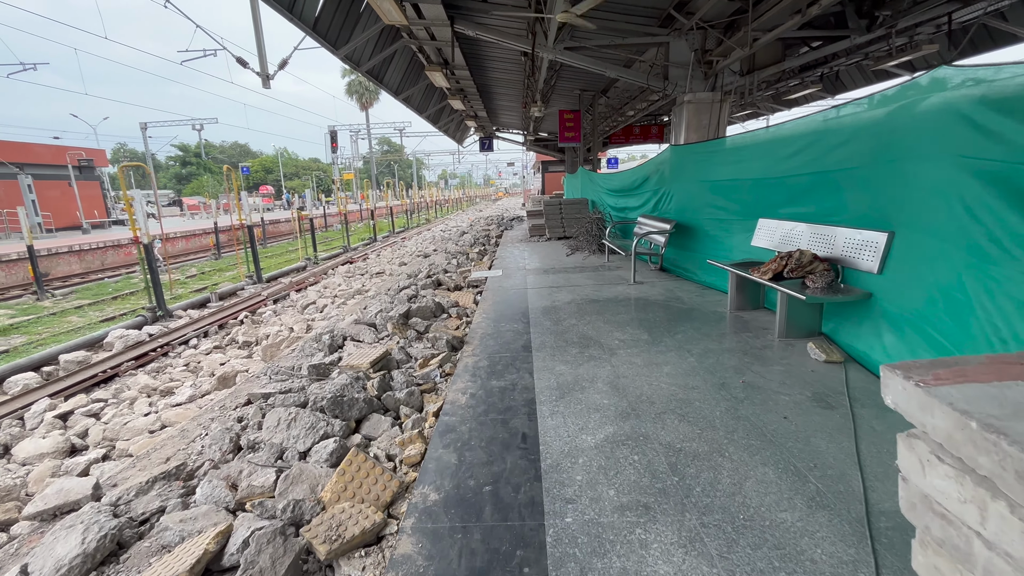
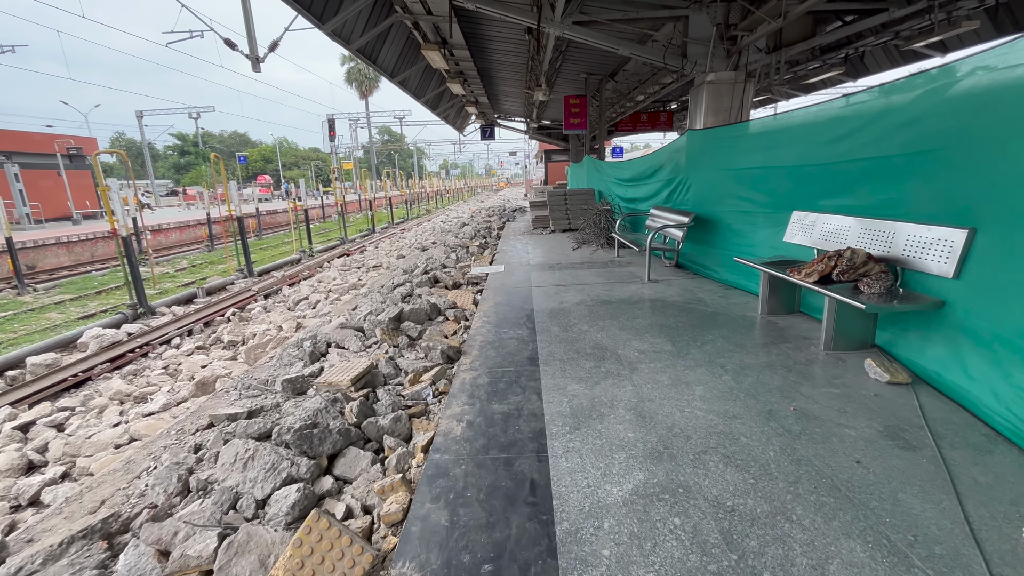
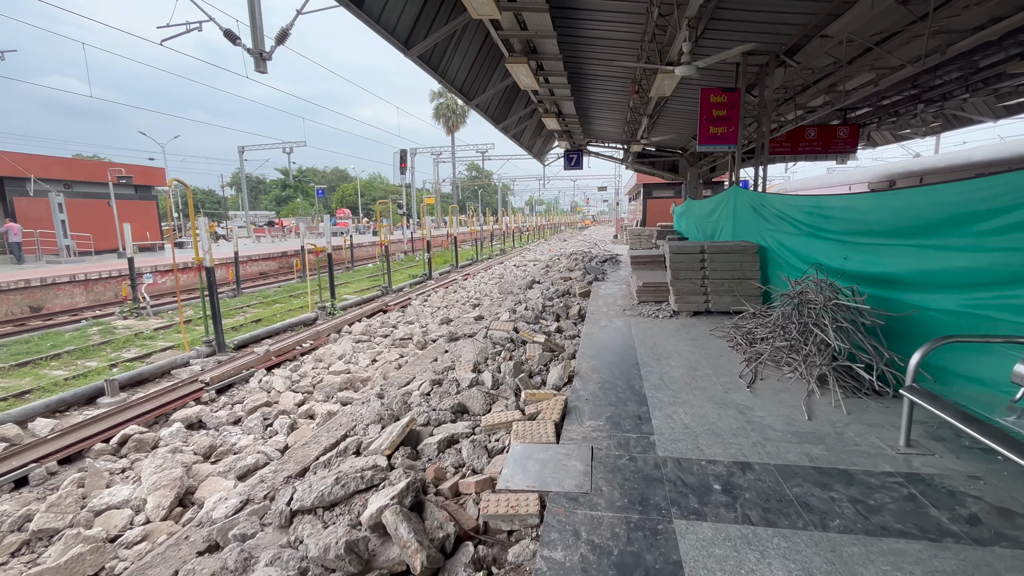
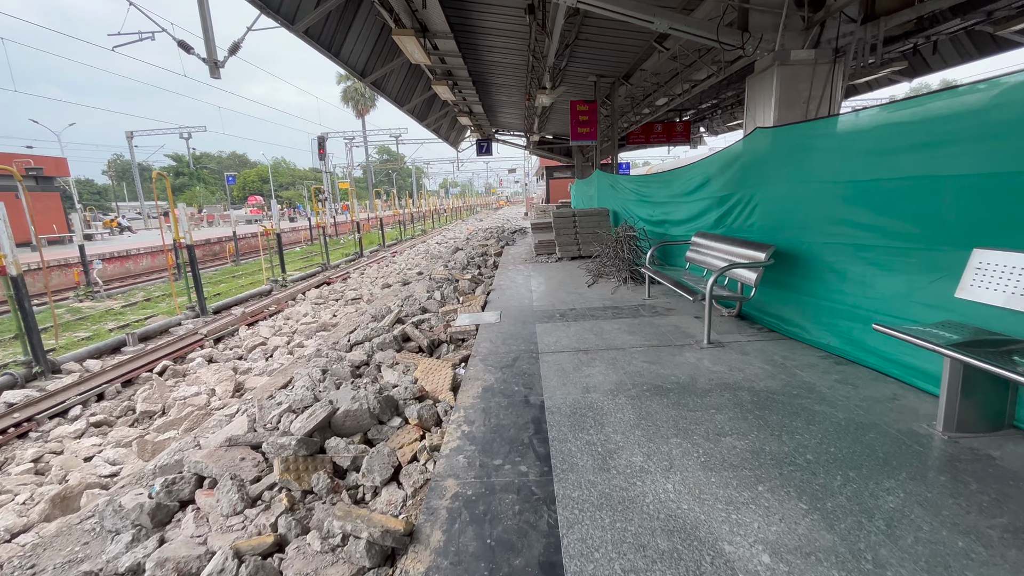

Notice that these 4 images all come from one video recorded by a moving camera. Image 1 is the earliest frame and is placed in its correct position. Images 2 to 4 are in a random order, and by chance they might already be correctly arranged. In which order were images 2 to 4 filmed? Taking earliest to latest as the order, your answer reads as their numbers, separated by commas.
2, 4, 3
